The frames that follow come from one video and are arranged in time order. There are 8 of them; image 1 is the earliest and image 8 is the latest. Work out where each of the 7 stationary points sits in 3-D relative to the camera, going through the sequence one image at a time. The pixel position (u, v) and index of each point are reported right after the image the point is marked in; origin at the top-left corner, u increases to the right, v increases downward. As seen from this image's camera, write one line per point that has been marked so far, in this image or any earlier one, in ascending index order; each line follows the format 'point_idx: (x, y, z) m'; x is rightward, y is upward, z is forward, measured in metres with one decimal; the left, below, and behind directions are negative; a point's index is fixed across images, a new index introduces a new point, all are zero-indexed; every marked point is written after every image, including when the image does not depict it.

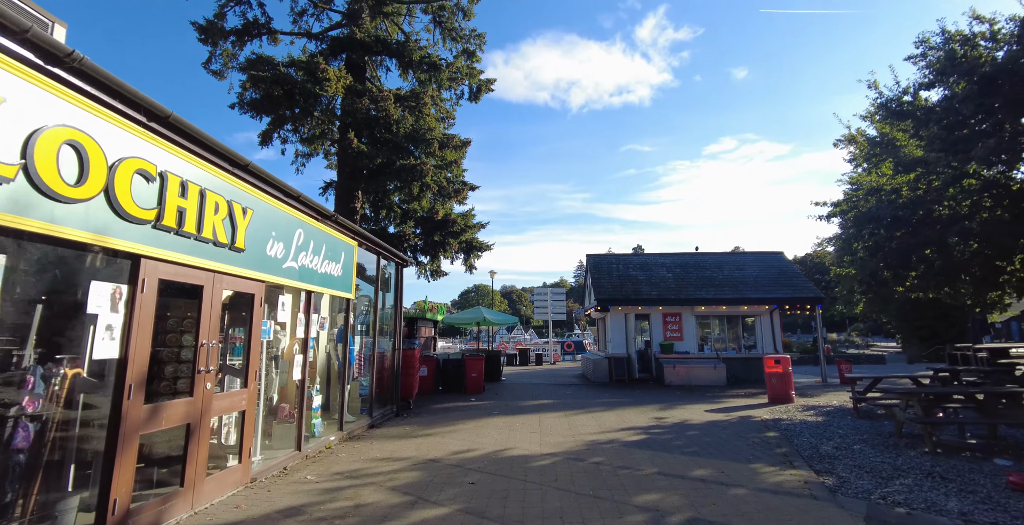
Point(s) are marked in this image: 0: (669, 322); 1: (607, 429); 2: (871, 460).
0: (+5.8, -2.2, +17.9) m
1: (+1.7, -2.9, +8.4) m
2: (+4.6, -2.5, +6.2) m
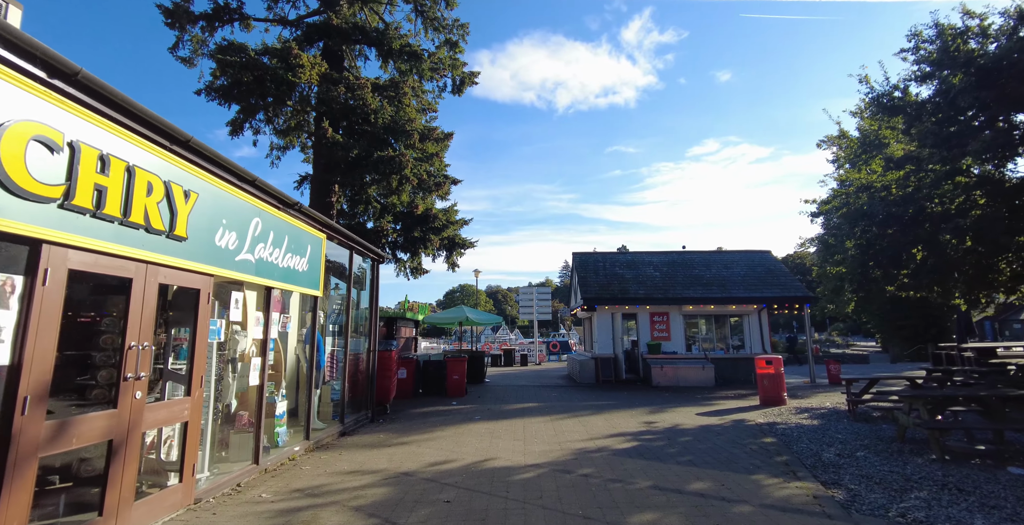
0: (+5.3, -2.2, +17.5) m
1: (+1.4, -2.8, +7.9) m
2: (+4.4, -2.5, +5.8) m
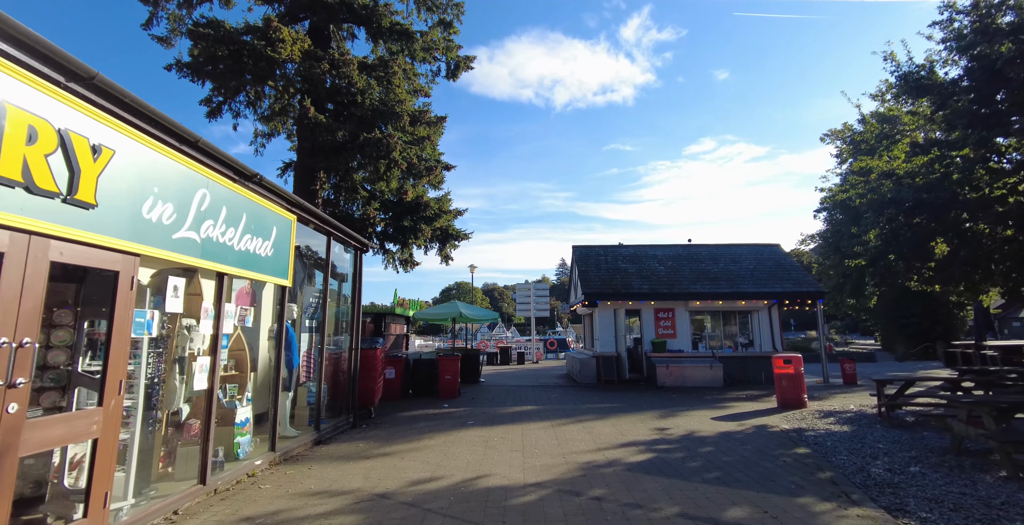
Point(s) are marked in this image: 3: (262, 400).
0: (+5.2, -1.9, +16.6) m
1: (+1.3, -2.6, +6.9) m
2: (+4.4, -2.3, +4.9) m
3: (-3.7, -2.1, +7.2) m
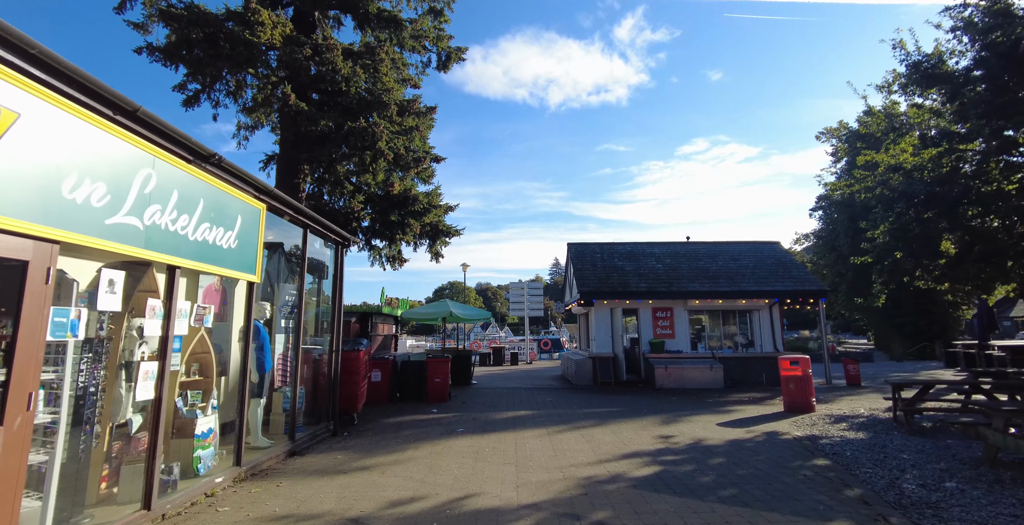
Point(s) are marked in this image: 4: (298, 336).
0: (+4.9, -1.8, +16.1) m
1: (+1.2, -2.6, +6.3) m
2: (+4.3, -2.2, +4.3) m
3: (-3.8, -2.0, +6.5) m
4: (-3.6, -1.3, +8.1) m
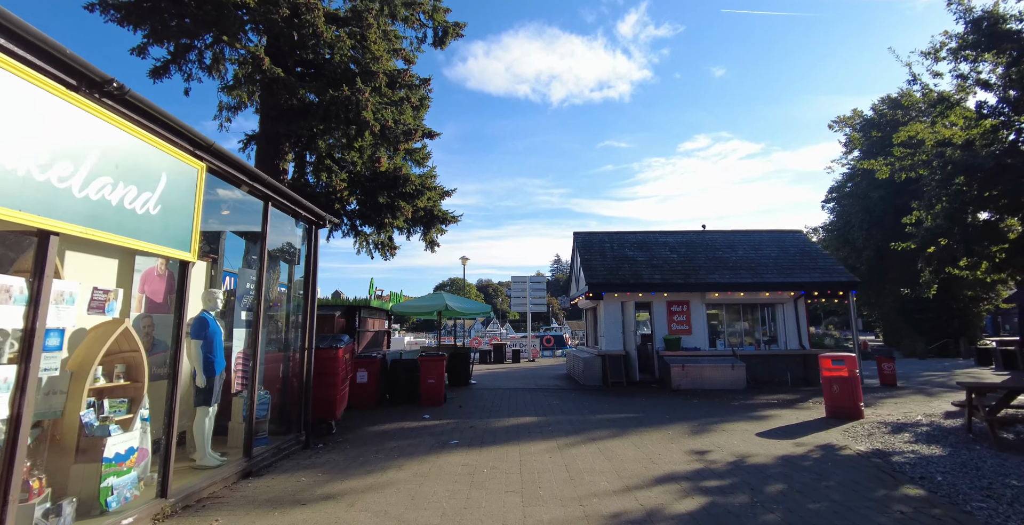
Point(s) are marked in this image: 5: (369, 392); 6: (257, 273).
0: (+5.0, -1.5, +14.8) m
1: (+1.3, -2.3, +5.0) m
2: (+4.3, -2.0, +3.0) m
3: (-3.8, -1.7, +5.2) m
4: (-3.6, -1.0, +6.9) m
5: (-3.1, -2.8, +10.4) m
6: (-3.5, -0.2, +6.7) m
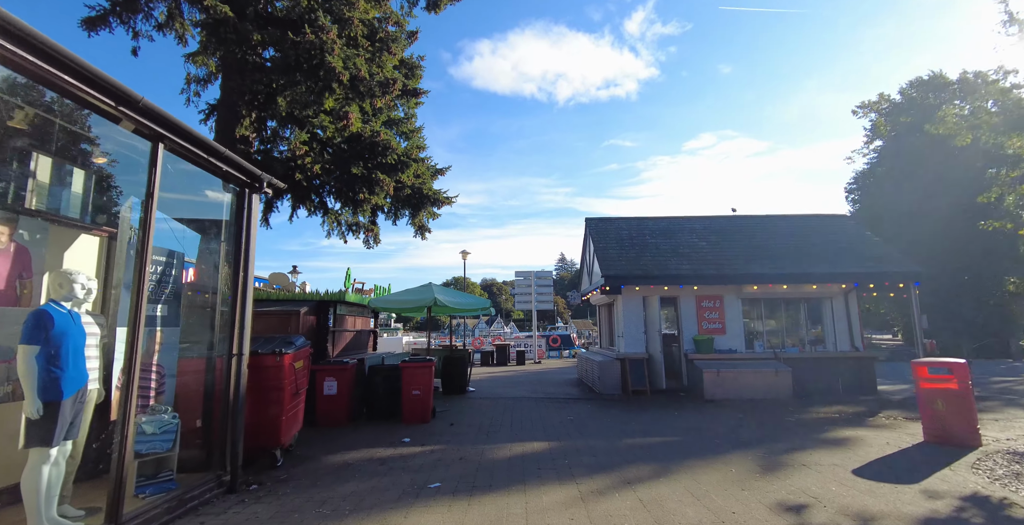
0: (+5.1, -1.2, +12.7) m
1: (+1.3, -2.0, +3.0) m
2: (+4.3, -1.7, +0.9) m
3: (-3.8, -1.4, +3.2) m
4: (-3.5, -0.7, +4.9) m
5: (-3.0, -2.5, +8.4) m
6: (-3.5, +0.1, +4.7) m
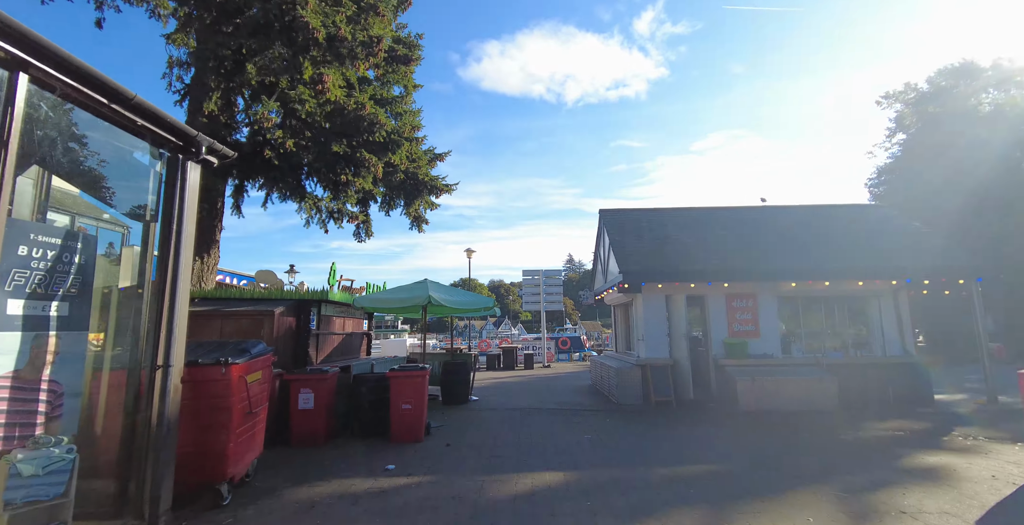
0: (+5.3, -1.1, +11.3) m
1: (+1.3, -1.8, +1.7) m
2: (+4.3, -1.5, -0.4) m
3: (-3.8, -1.3, +2.0) m
4: (-3.5, -0.6, +3.6) m
5: (-2.9, -2.4, +7.1) m
6: (-3.5, +0.2, +3.5) m
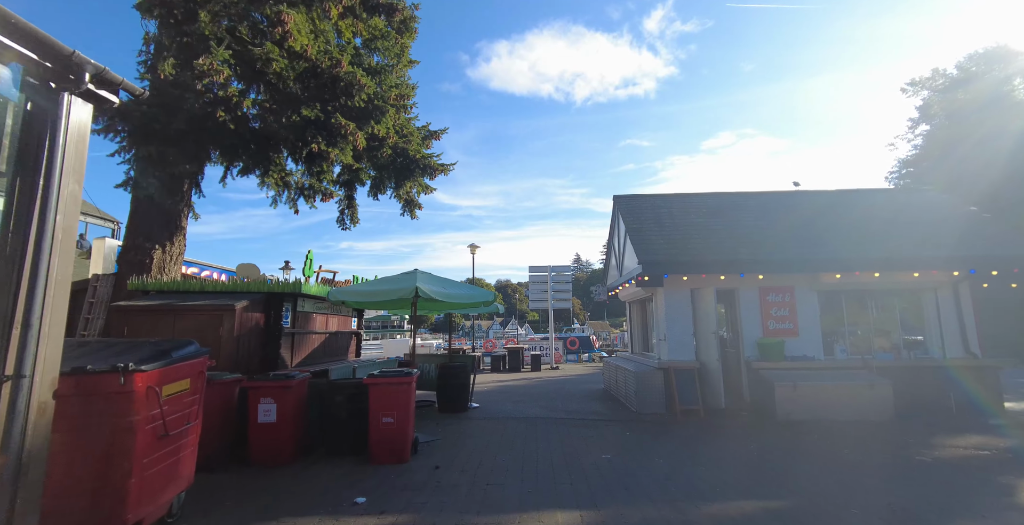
0: (+5.4, -0.8, +10.0) m
1: (+1.2, -1.6, +0.4) m
2: (+4.2, -1.3, -1.8) m
3: (-3.8, -1.1, +0.8) m
4: (-3.5, -0.4, +2.4) m
5: (-2.9, -2.2, +5.9) m
6: (-3.5, +0.4, +2.2) m
